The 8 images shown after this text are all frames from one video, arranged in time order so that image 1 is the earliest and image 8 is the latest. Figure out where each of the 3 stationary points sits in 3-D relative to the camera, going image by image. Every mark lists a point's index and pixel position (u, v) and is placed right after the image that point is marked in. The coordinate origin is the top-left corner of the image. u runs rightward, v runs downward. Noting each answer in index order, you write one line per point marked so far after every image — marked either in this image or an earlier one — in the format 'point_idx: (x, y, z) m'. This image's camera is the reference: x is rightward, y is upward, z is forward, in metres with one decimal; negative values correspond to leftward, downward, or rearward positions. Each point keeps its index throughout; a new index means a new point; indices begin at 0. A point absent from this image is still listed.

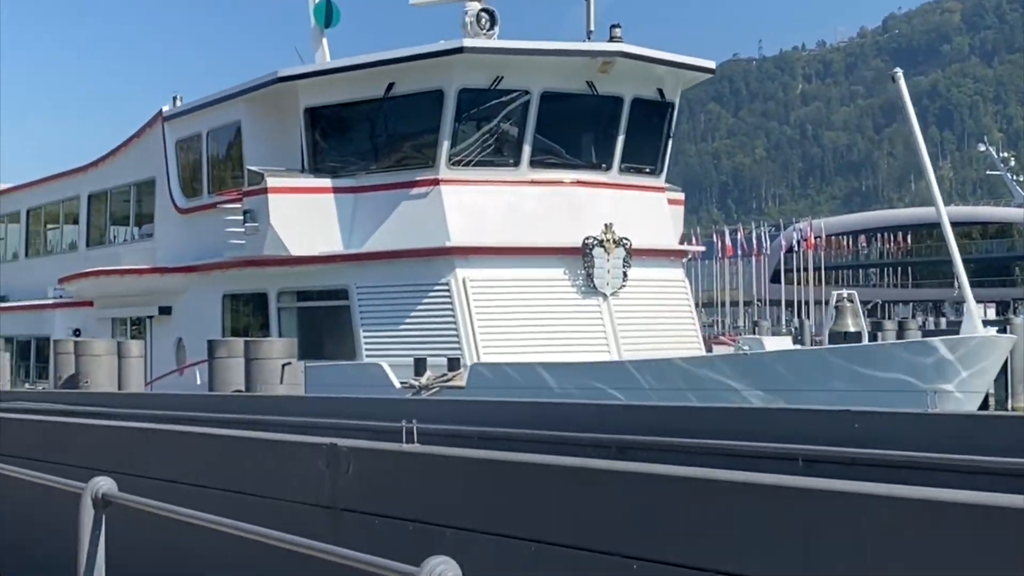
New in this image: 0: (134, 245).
0: (-4.0, +0.5, +13.9) m
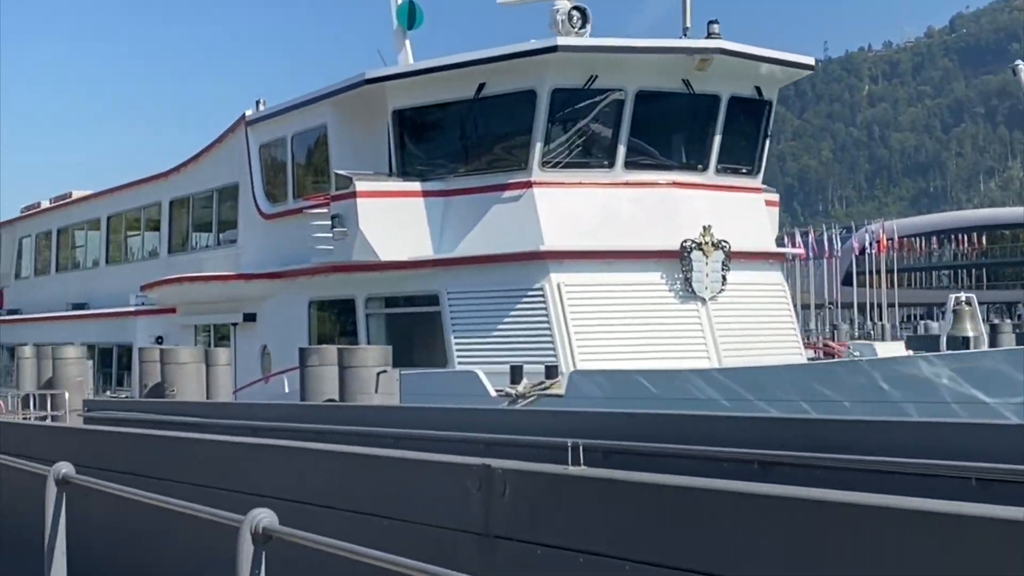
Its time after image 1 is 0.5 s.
0: (-3.1, +0.4, +13.8) m
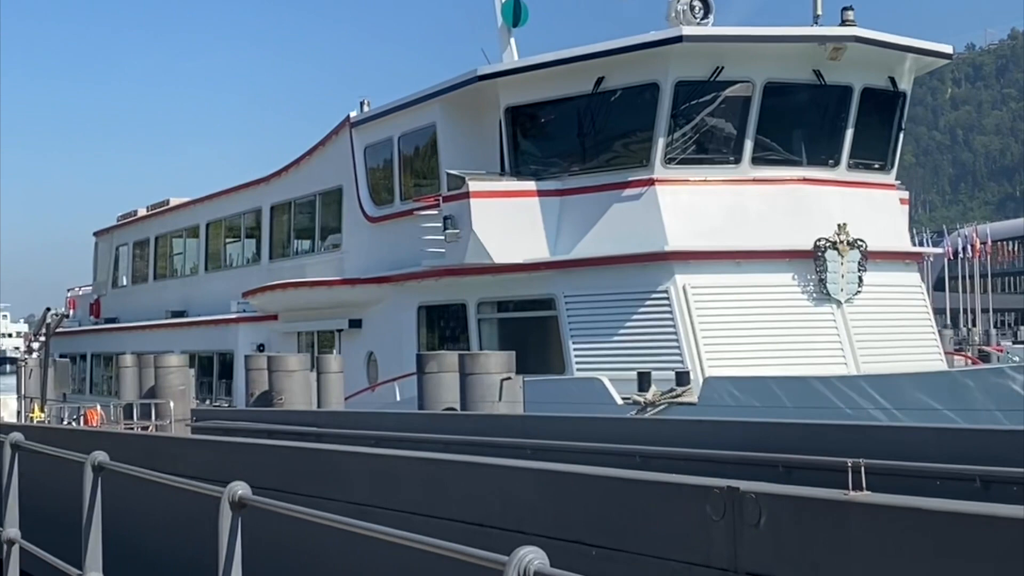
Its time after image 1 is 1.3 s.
0: (-2.0, +0.3, +13.5) m
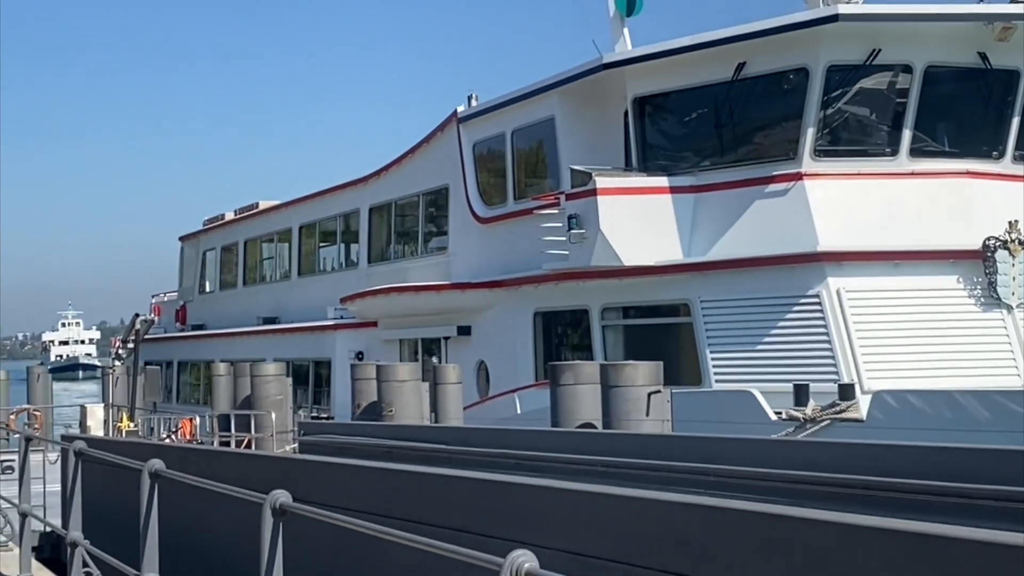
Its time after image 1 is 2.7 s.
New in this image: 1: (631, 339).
0: (-0.9, +0.3, +12.8) m
1: (+0.9, -0.4, +9.9) m
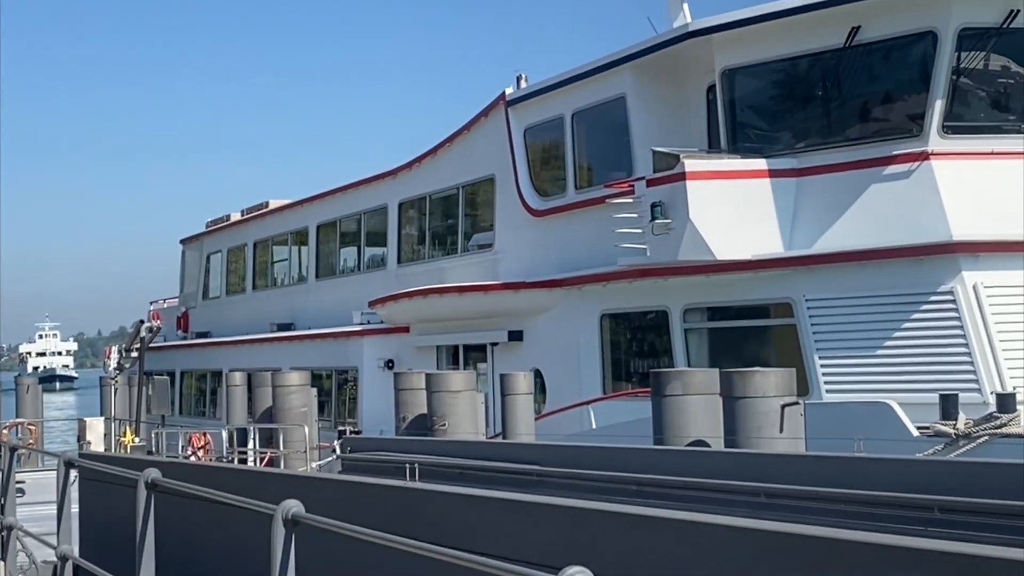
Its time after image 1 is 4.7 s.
0: (-0.4, +0.3, +11.6) m
1: (+1.4, -0.4, +8.8) m
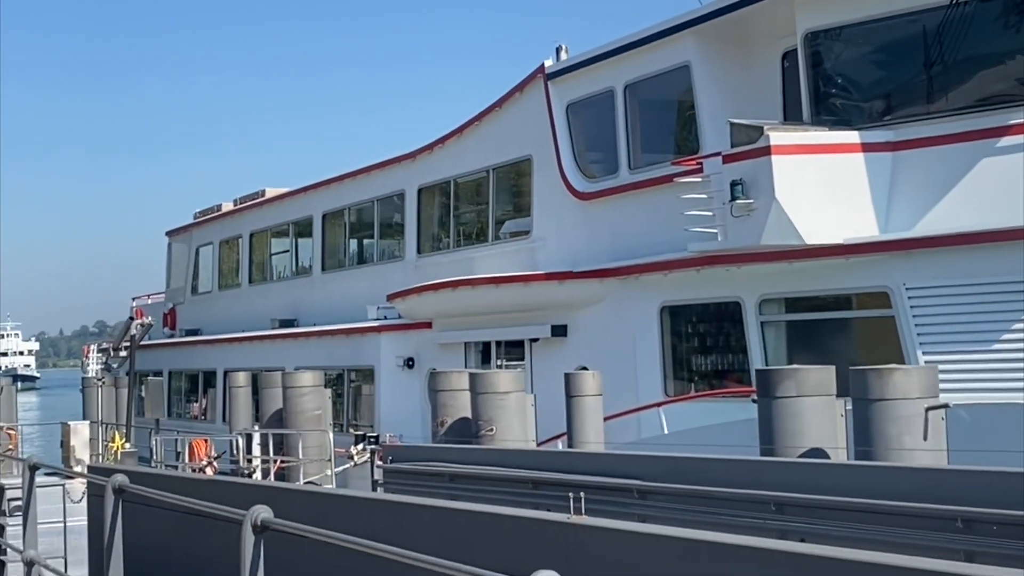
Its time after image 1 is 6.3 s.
0: (-0.1, +0.3, +10.7) m
1: (+1.7, -0.3, +7.9) m
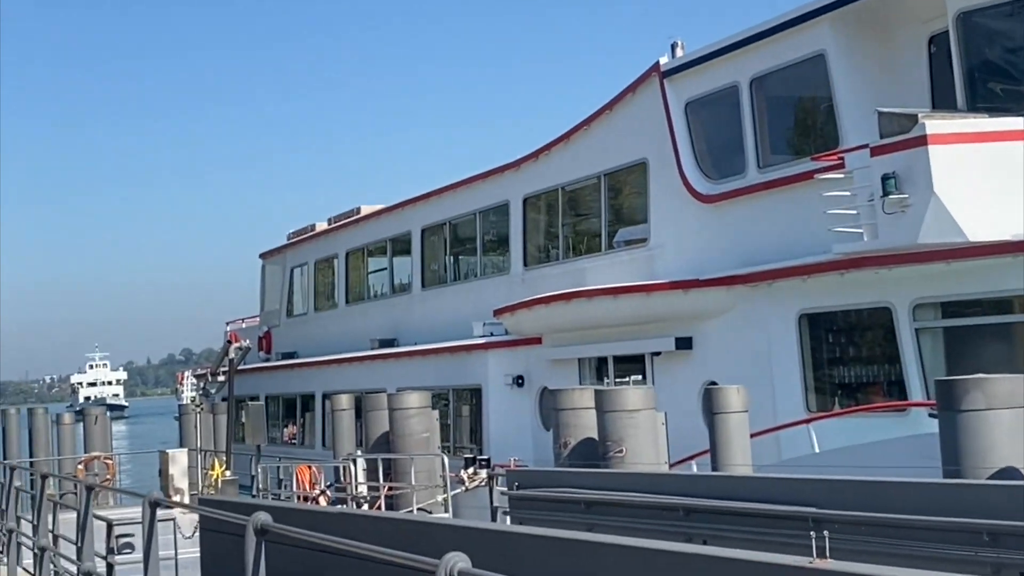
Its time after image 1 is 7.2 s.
0: (+0.8, +0.2, +10.1) m
1: (+2.5, -0.3, +7.2) m
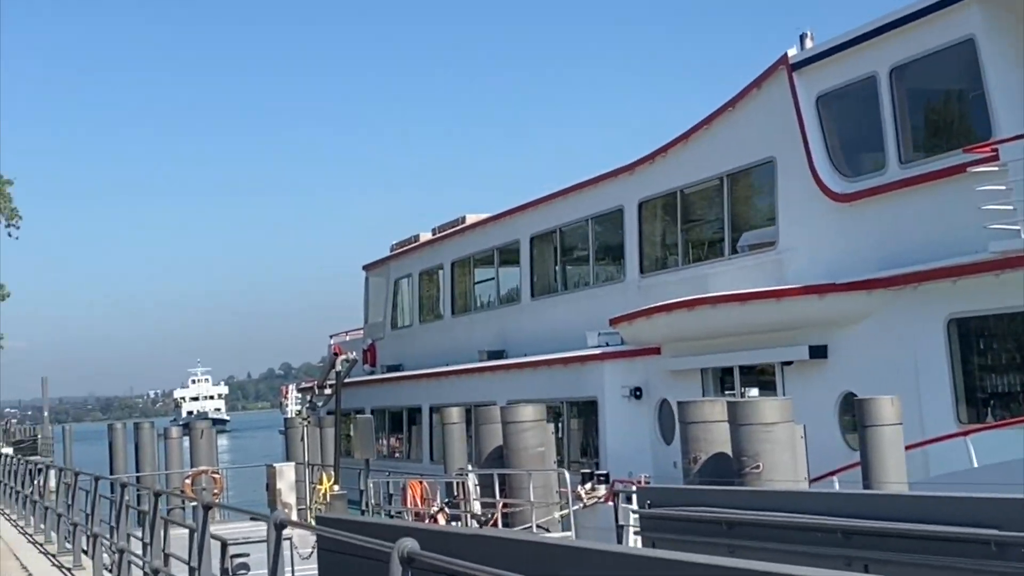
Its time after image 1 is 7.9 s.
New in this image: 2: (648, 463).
0: (+1.6, +0.2, +9.6) m
1: (+3.1, -0.3, +6.5) m
2: (+1.1, -1.4, +10.5) m
